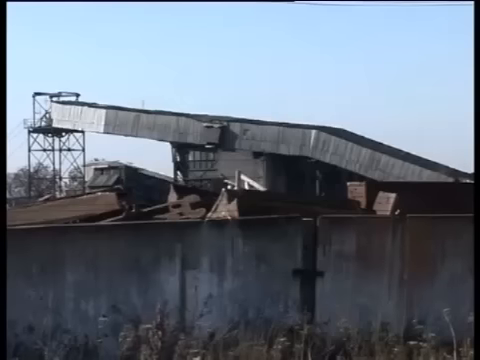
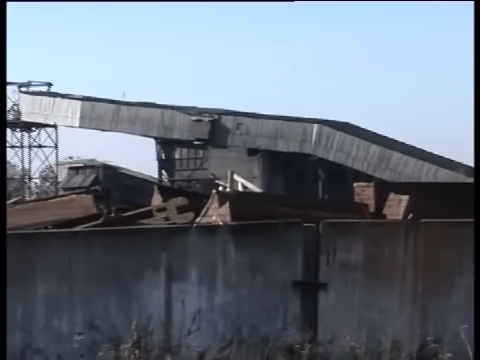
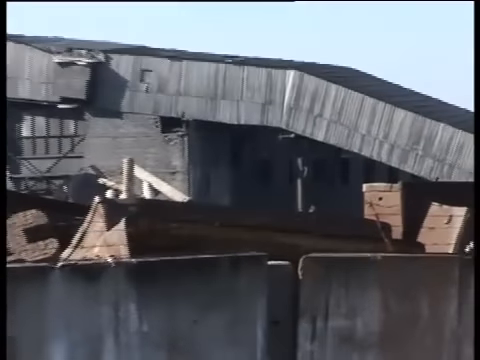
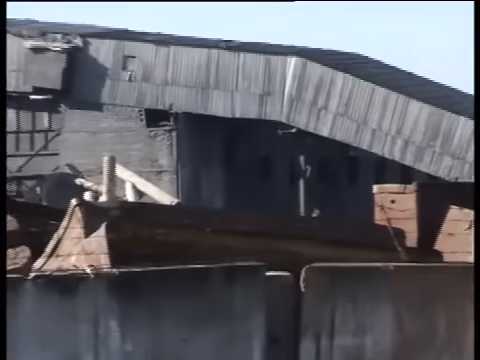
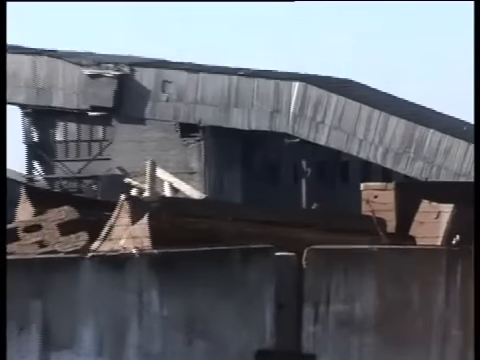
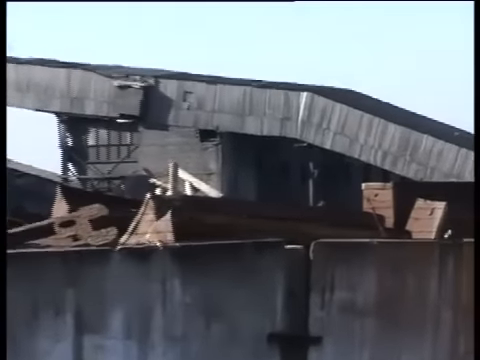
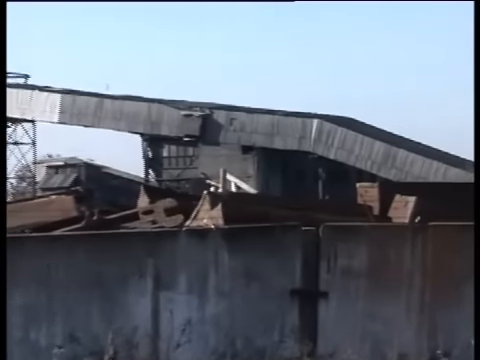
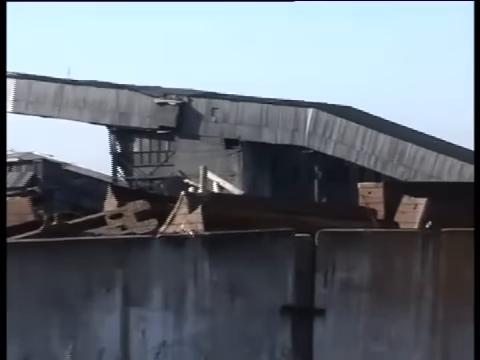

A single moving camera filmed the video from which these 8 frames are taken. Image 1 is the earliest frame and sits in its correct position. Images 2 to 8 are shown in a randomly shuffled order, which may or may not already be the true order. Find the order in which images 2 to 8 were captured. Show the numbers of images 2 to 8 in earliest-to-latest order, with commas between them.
2, 7, 8, 6, 5, 3, 4
